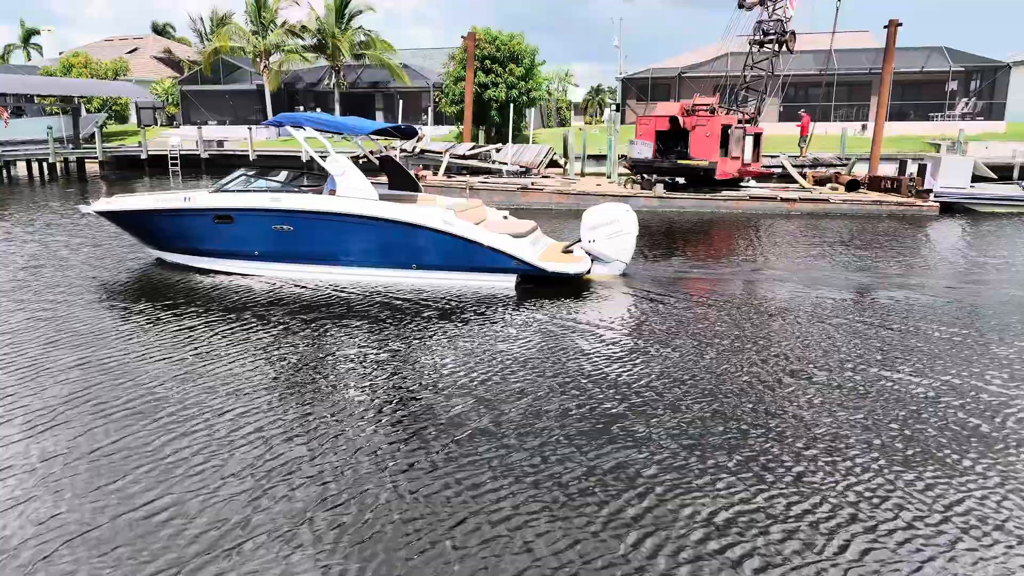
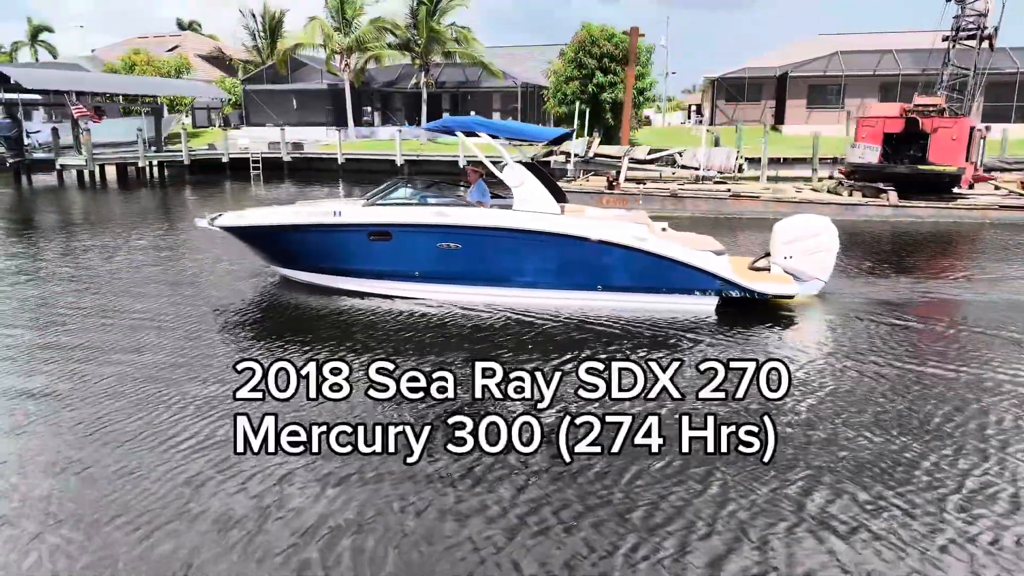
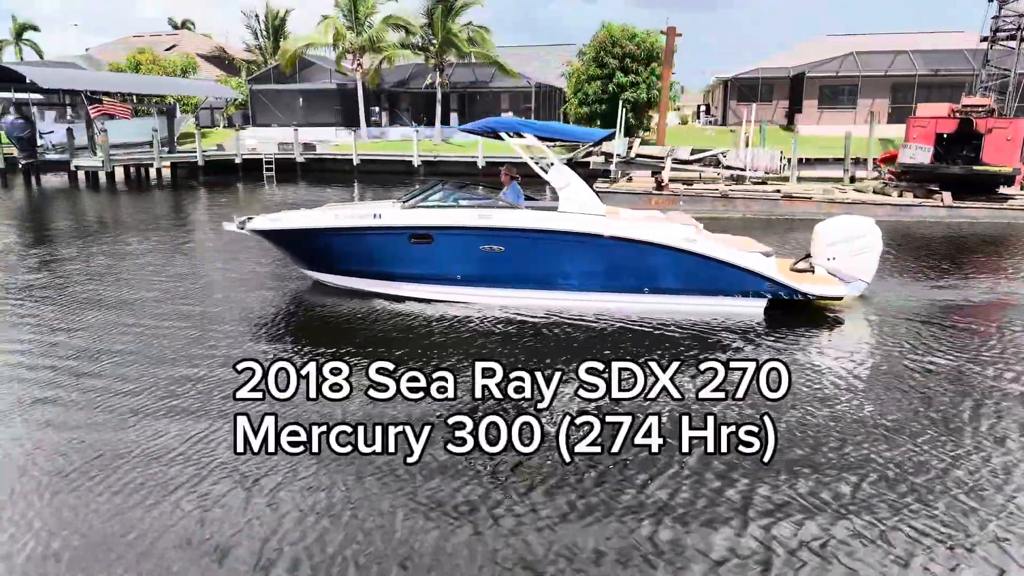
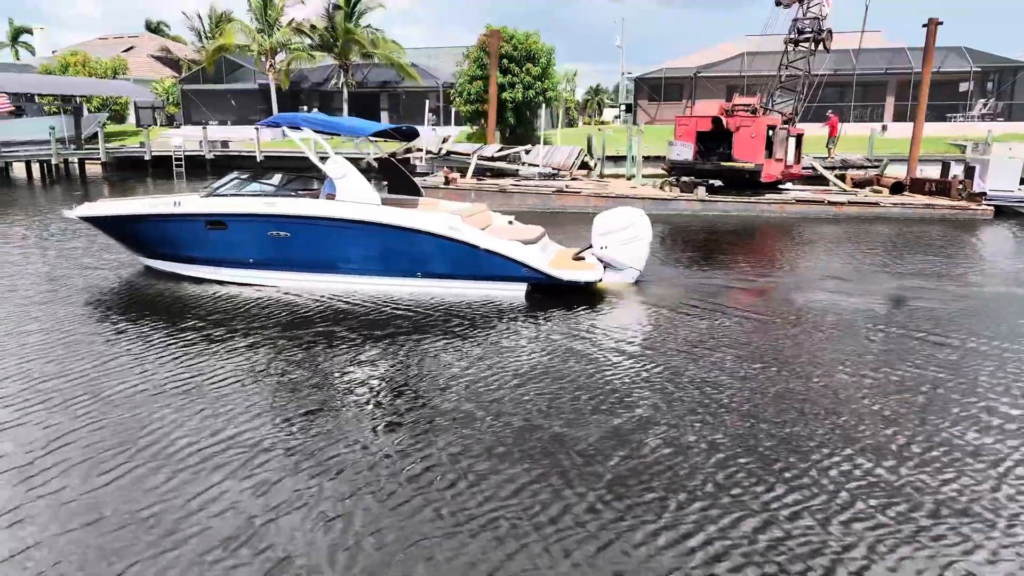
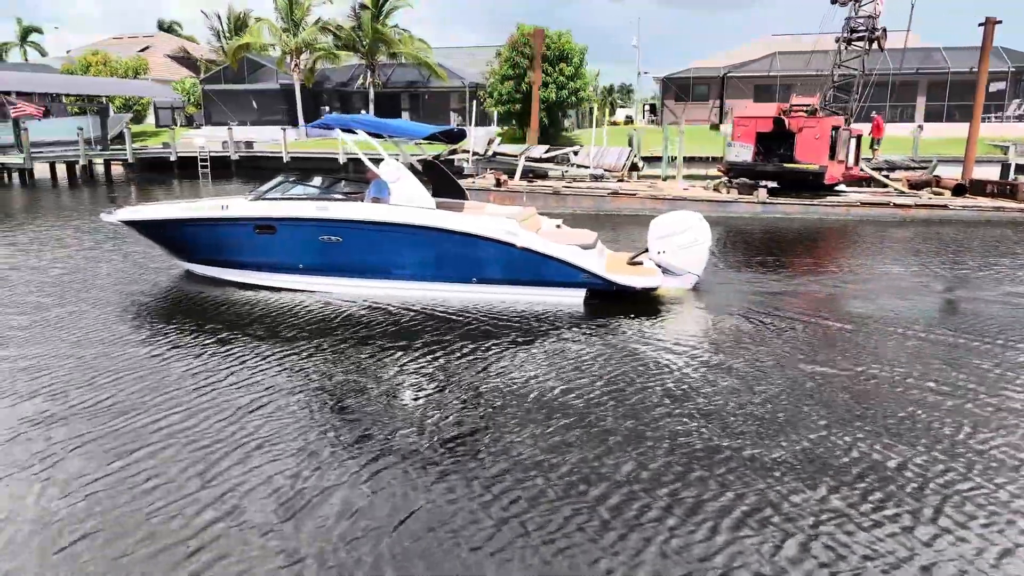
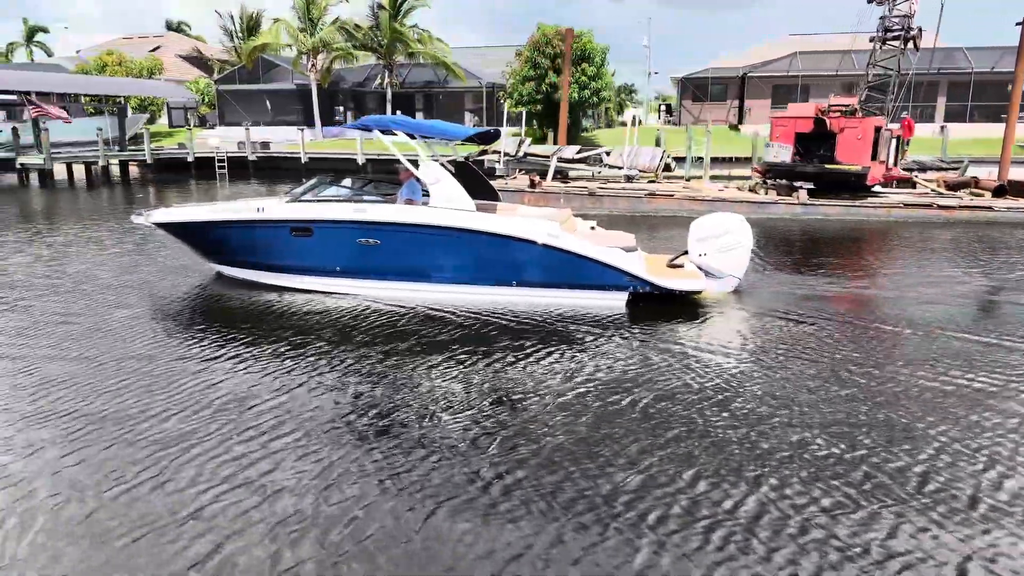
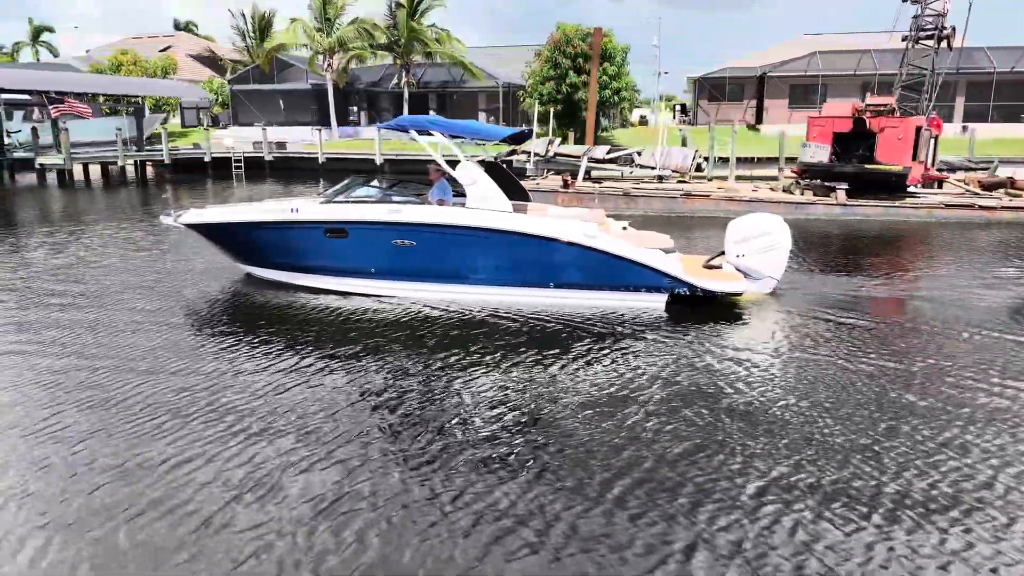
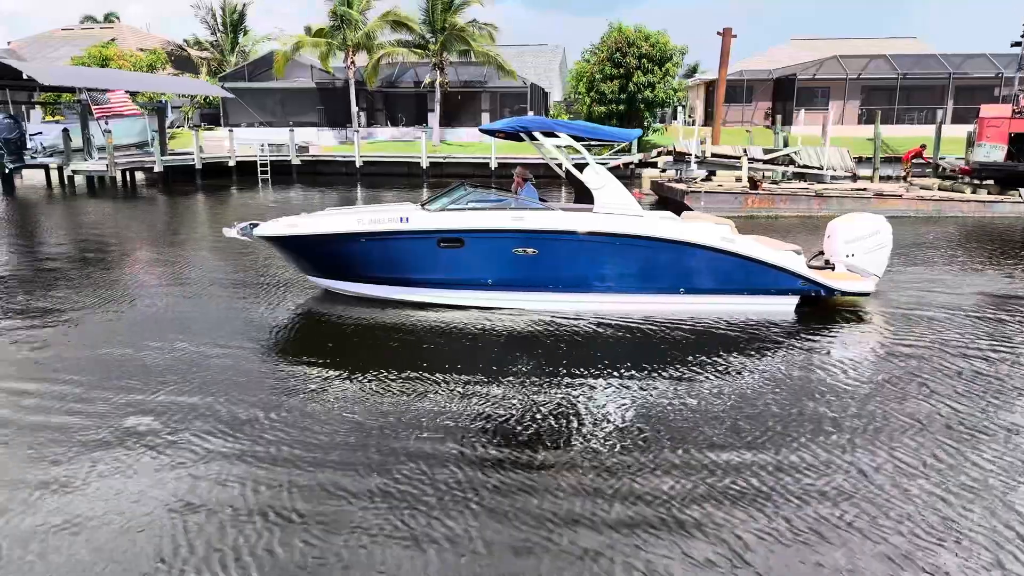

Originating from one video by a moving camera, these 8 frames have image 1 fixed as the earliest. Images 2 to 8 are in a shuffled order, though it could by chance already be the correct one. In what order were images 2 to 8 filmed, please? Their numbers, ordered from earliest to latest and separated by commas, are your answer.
4, 5, 6, 7, 2, 3, 8
